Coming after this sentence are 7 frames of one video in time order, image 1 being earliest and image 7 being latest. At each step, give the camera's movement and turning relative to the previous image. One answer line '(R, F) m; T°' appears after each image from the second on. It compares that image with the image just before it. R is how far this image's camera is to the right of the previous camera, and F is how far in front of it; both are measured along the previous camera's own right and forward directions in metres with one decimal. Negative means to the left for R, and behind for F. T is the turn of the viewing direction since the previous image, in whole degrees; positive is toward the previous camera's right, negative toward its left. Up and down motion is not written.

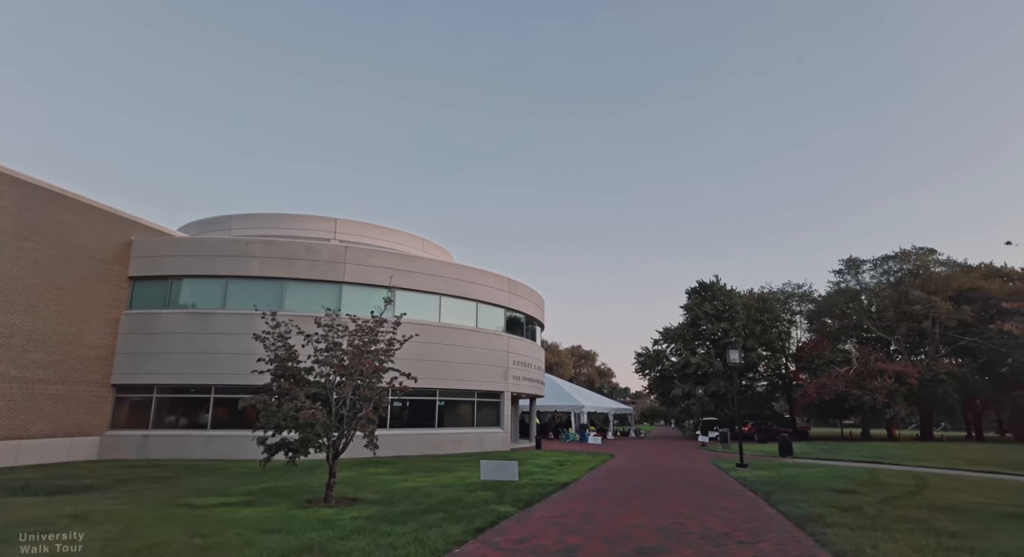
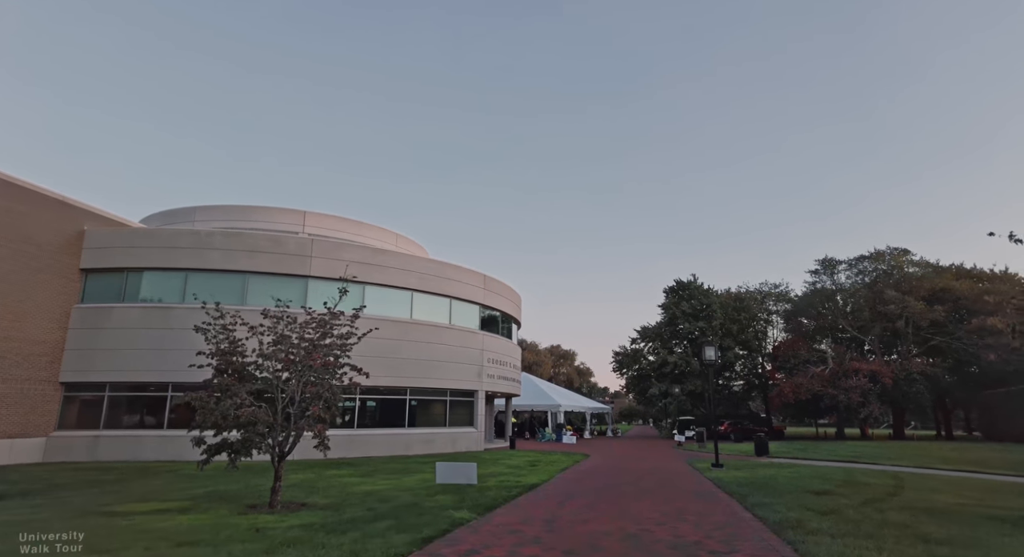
(+0.3, +0.6) m; +2°
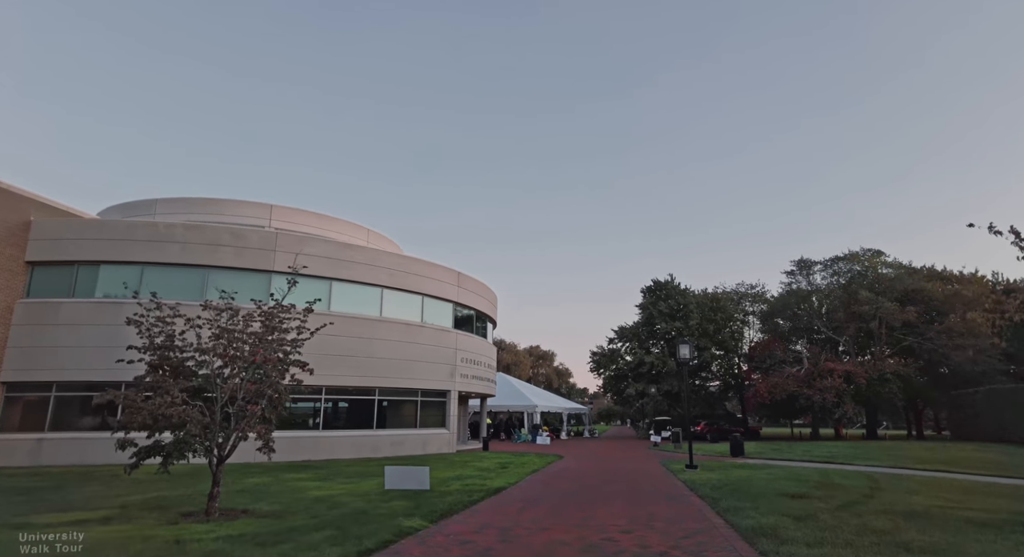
(+0.3, +0.6) m; +2°
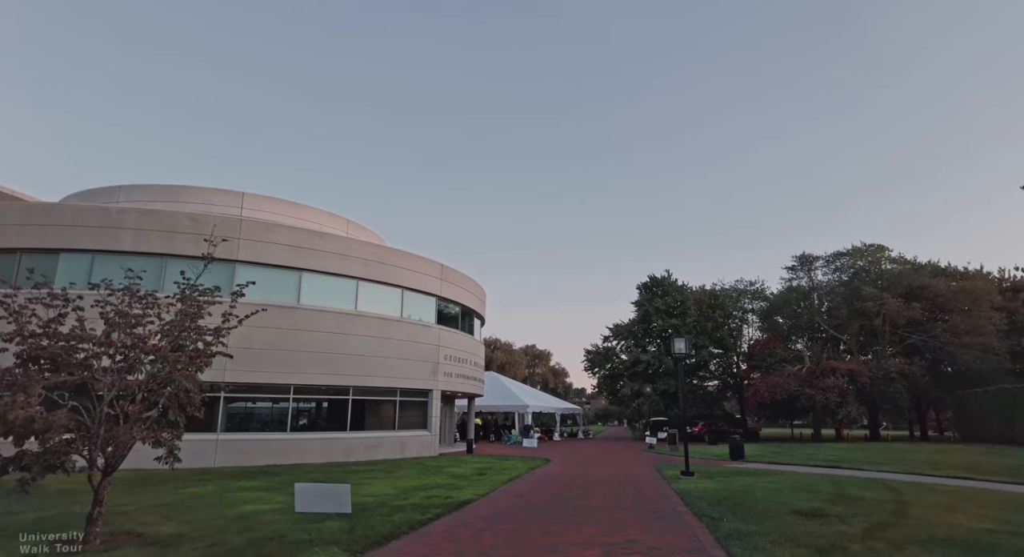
(+0.5, +1.5) m; 0°
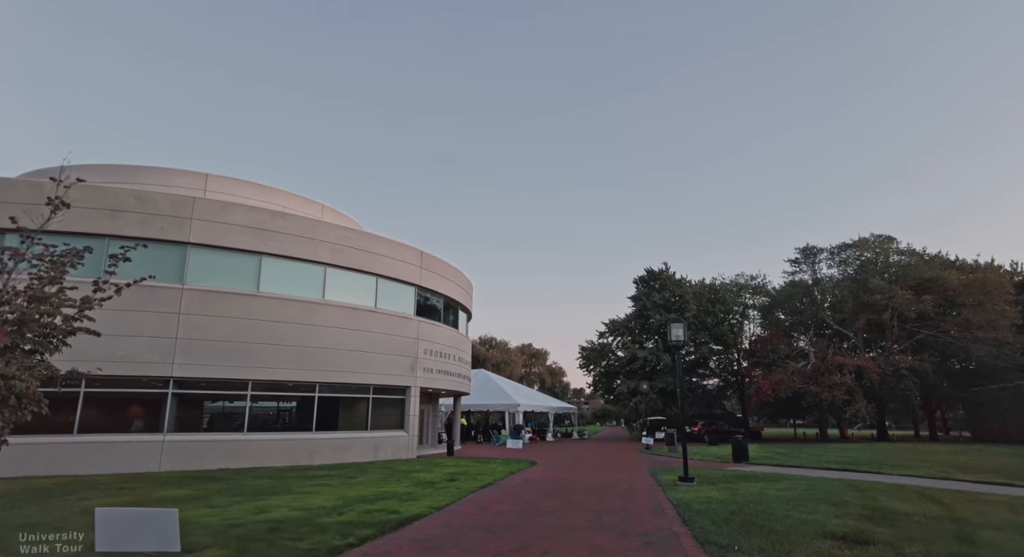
(+0.6, +1.8) m; 0°
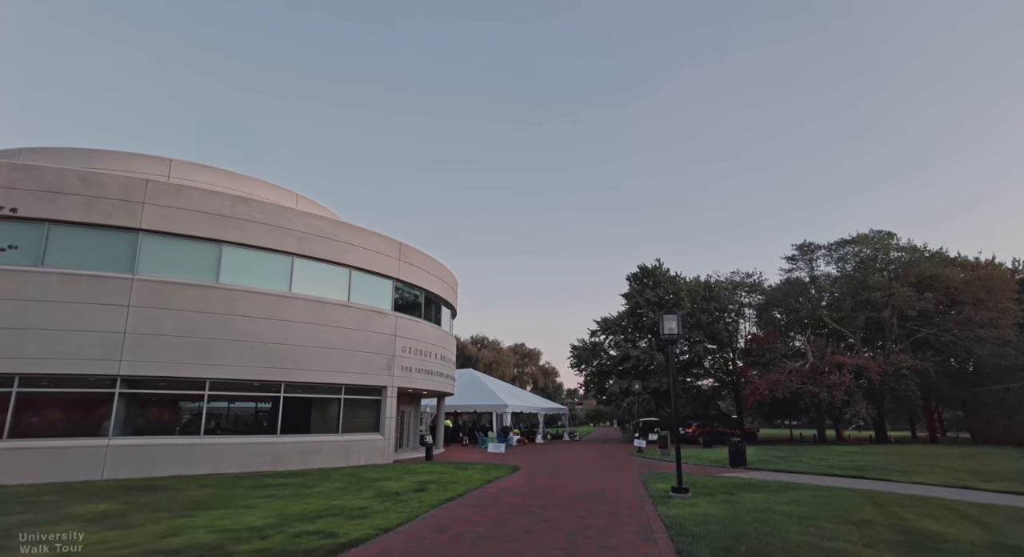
(+0.4, +1.3) m; +1°
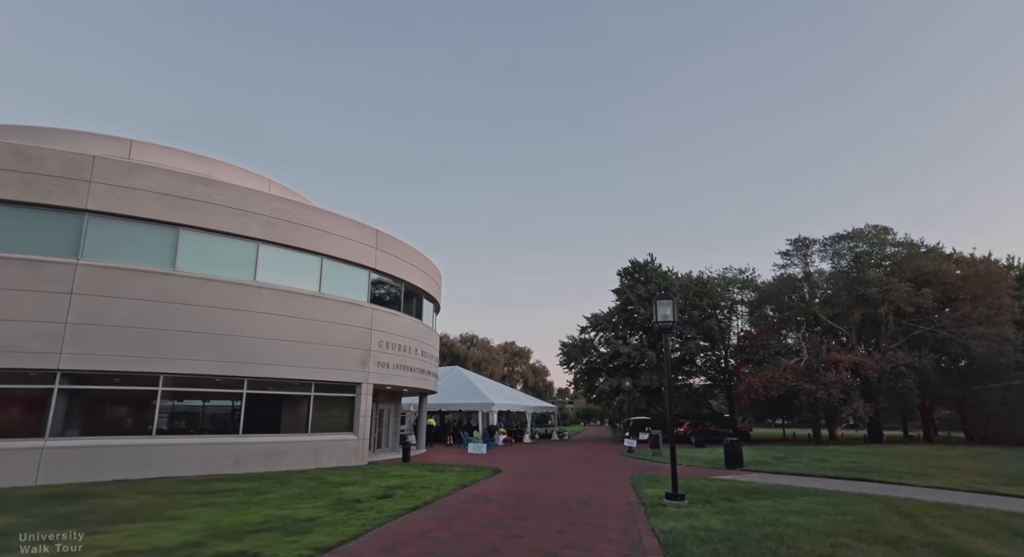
(+0.3, +1.2) m; +1°
